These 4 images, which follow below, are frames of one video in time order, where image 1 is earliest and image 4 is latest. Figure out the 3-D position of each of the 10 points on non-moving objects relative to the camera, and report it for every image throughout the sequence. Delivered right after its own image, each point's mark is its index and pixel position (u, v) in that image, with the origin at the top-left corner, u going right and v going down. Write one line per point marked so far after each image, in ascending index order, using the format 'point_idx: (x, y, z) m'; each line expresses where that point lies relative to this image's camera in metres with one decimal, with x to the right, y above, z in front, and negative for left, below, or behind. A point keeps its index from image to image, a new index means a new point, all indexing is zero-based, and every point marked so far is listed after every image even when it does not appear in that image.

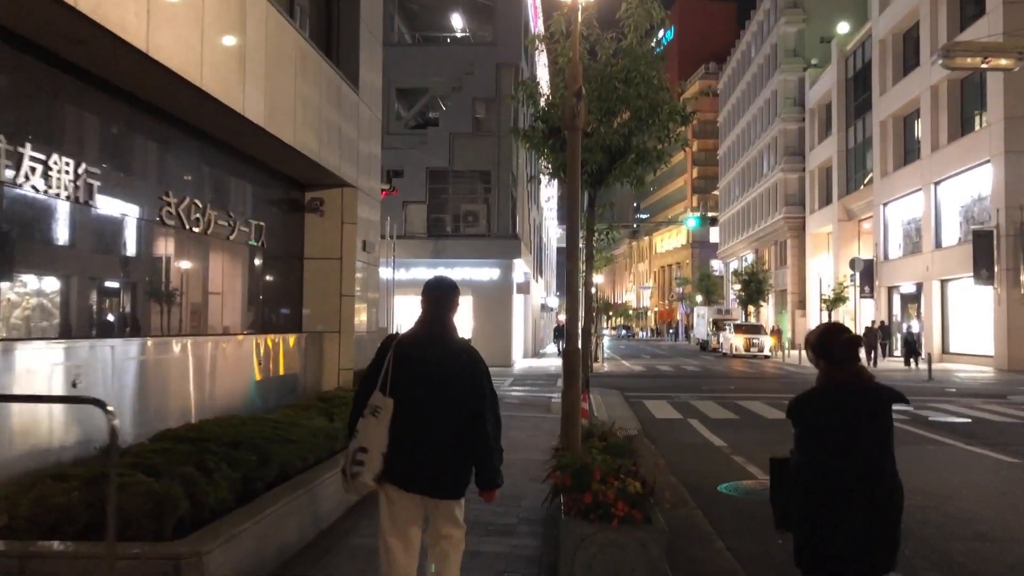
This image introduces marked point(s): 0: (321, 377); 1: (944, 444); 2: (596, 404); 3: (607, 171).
0: (-3.0, -1.4, +13.2) m
1: (+6.3, -2.3, +12.5) m
2: (+1.8, -2.5, +18.6) m
3: (+1.2, +1.5, +10.7) m
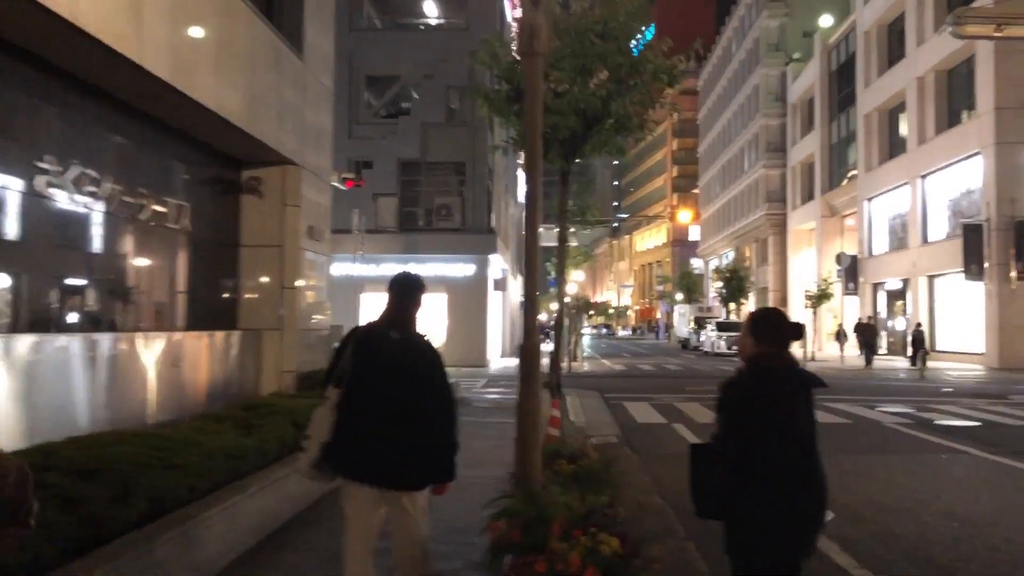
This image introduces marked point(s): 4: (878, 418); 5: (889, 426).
0: (-3.5, -1.3, +11.6) m
1: (+5.8, -2.1, +11.1) m
2: (+1.2, -2.4, +17.1) m
3: (+0.7, +1.6, +9.2) m
4: (+6.3, -2.3, +14.9) m
5: (+6.1, -2.3, +14.0) m
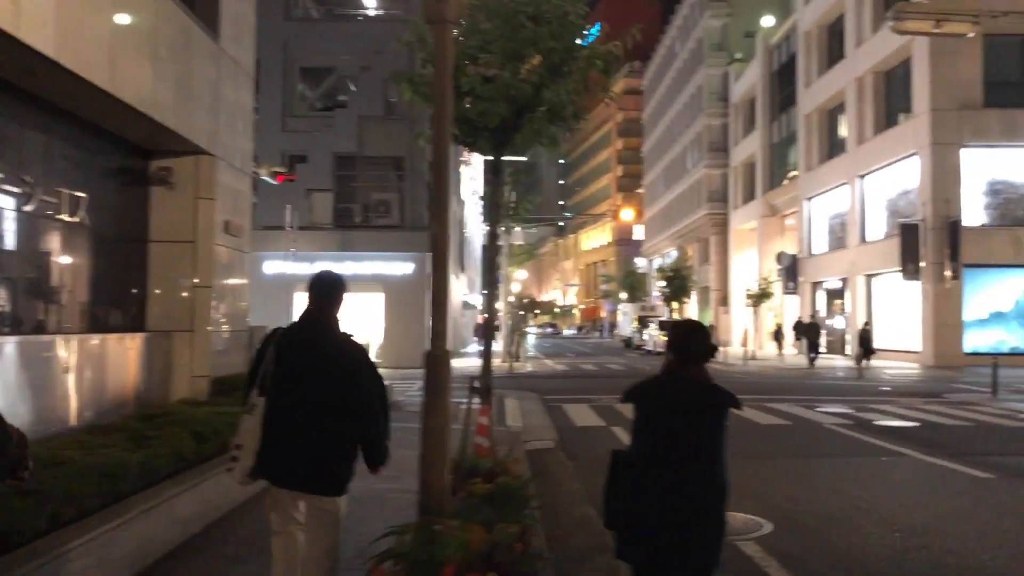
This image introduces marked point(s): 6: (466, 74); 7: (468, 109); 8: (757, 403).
0: (-4.4, -1.2, +10.8) m
1: (+4.9, -2.1, +10.9) m
2: (0.0, -2.4, +16.6) m
3: (0.0, +1.6, +8.6) m
4: (+5.2, -2.2, +14.7) m
5: (+5.1, -2.2, +13.8) m
6: (-0.4, +2.1, +8.2) m
7: (-0.4, +1.8, +8.3) m
8: (+5.0, -2.4, +17.7) m
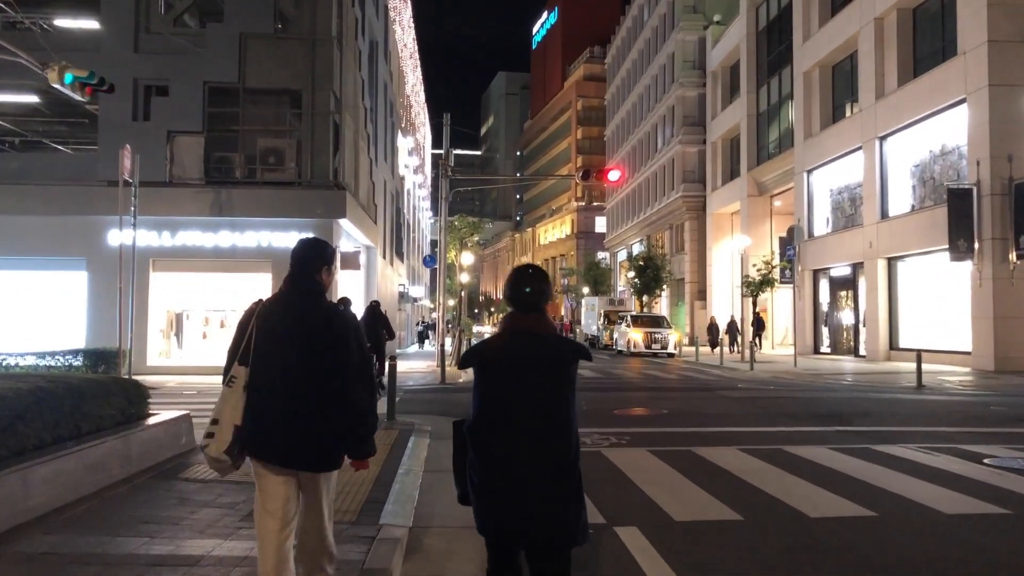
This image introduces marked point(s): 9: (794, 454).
0: (-5.1, -0.7, +2.7) m
1: (+4.2, -1.6, +3.2) m
2: (-1.0, -1.8, +8.6) m
3: (-0.6, +2.2, +0.7) m
4: (+4.3, -1.7, +7.0) m
5: (+4.2, -1.7, +6.1) m
6: (-1.0, +2.6, +0.3) m
7: (-1.0, +2.3, +0.3) m
8: (+4.0, -1.8, +10.0) m
9: (+3.0, -1.8, +9.2) m
